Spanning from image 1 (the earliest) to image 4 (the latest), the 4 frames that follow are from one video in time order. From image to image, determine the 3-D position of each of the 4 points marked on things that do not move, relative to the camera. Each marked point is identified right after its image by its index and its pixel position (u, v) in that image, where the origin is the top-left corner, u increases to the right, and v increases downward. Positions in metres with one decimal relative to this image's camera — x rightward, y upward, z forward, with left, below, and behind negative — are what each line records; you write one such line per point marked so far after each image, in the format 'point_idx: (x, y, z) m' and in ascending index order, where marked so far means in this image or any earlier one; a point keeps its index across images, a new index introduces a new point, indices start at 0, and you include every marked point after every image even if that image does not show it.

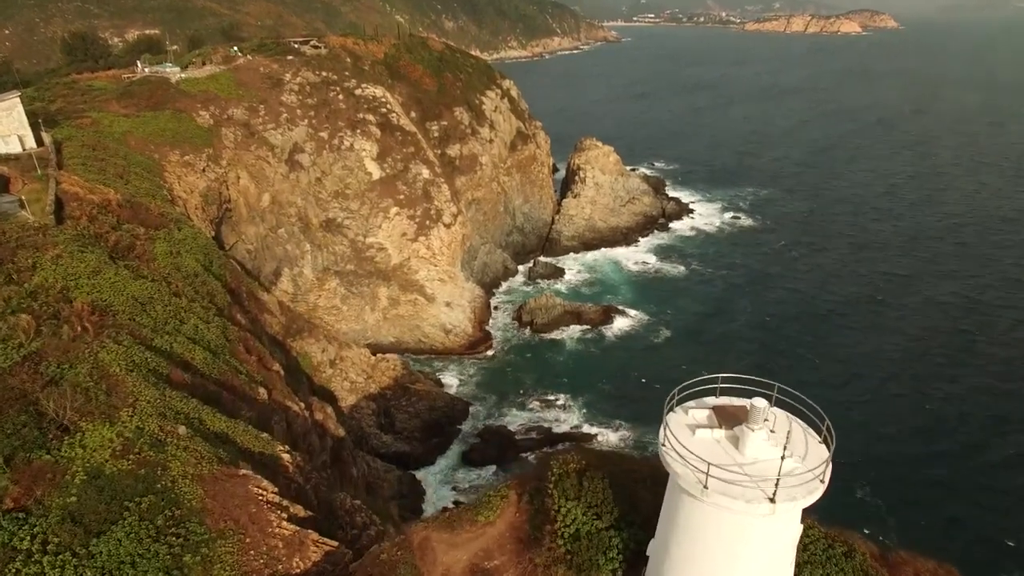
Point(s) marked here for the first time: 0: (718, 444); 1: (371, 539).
0: (+2.4, -1.8, +7.7) m
1: (-3.7, -6.7, +17.9) m
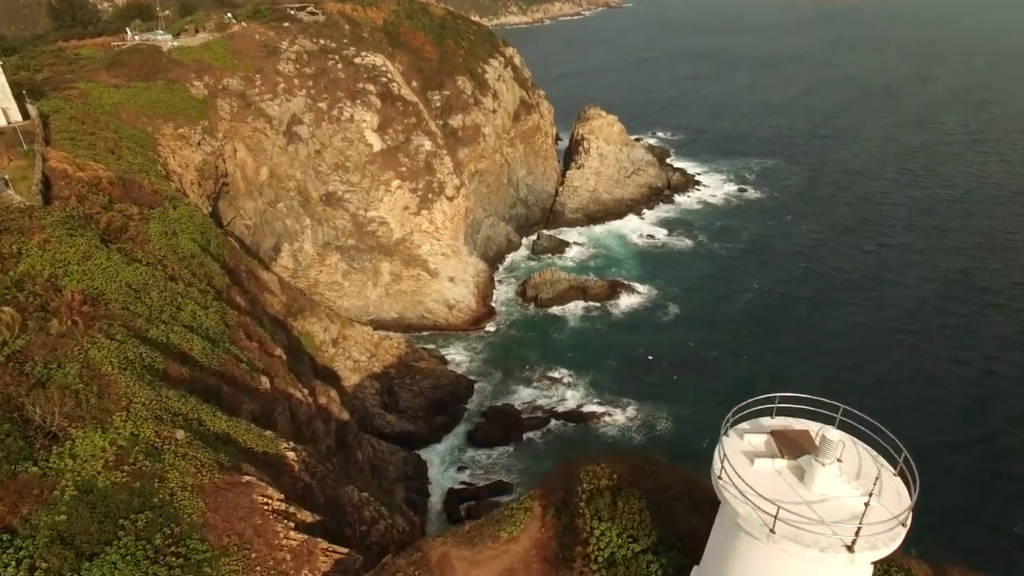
0: (+2.7, -1.9, +6.9) m
1: (-3.4, -6.4, +17.3) m
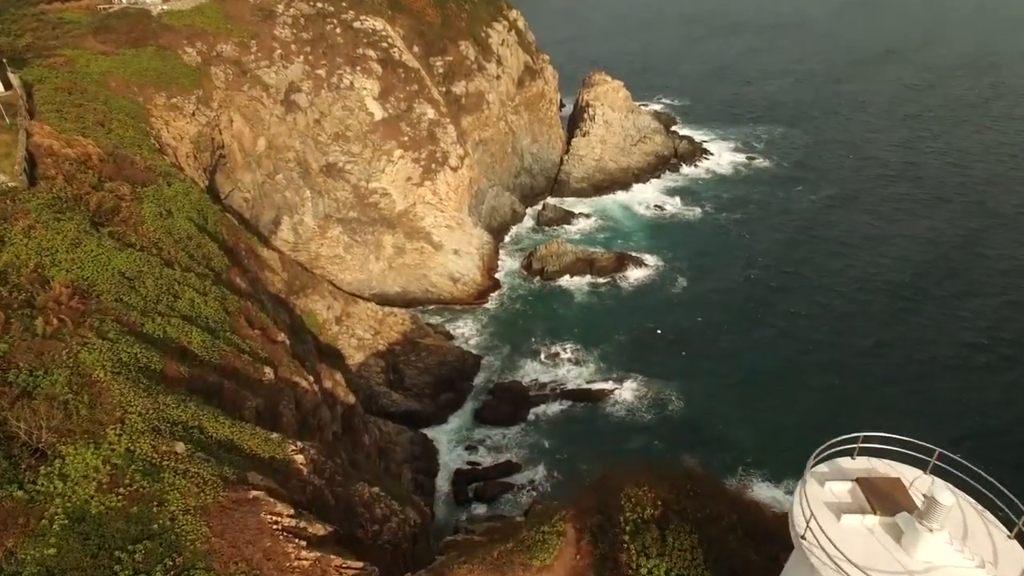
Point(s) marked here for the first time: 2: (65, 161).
0: (+3.2, -2.1, +5.9) m
1: (-2.9, -6.1, +16.6) m
2: (-13.0, +3.7, +19.7) m
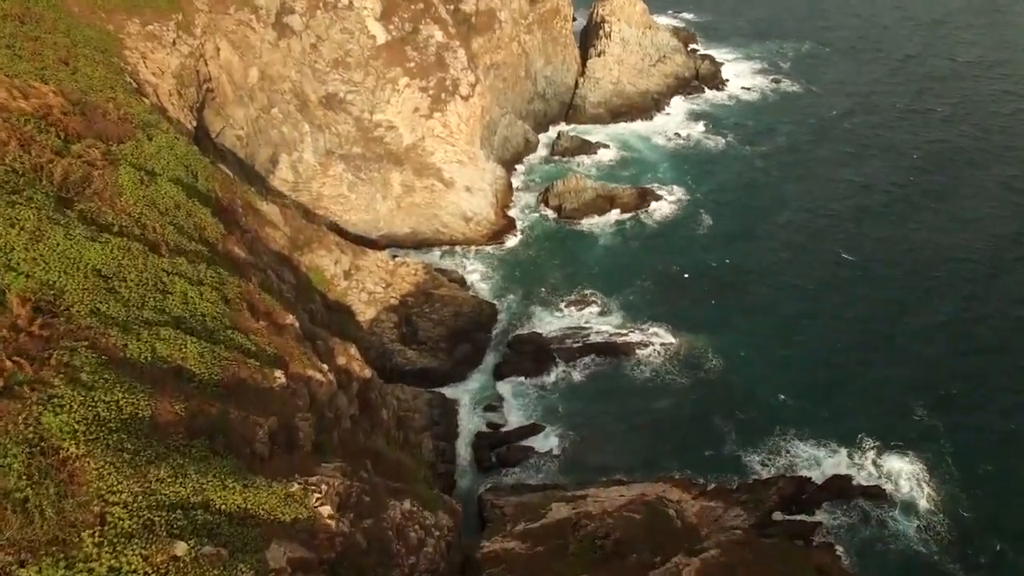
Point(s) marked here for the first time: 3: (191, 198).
0: (+4.4, -3.2, +3.6) m
1: (-1.8, -5.9, +14.6) m
2: (-11.9, +4.1, +16.4) m
3: (-8.6, +2.2, +18.2) m
